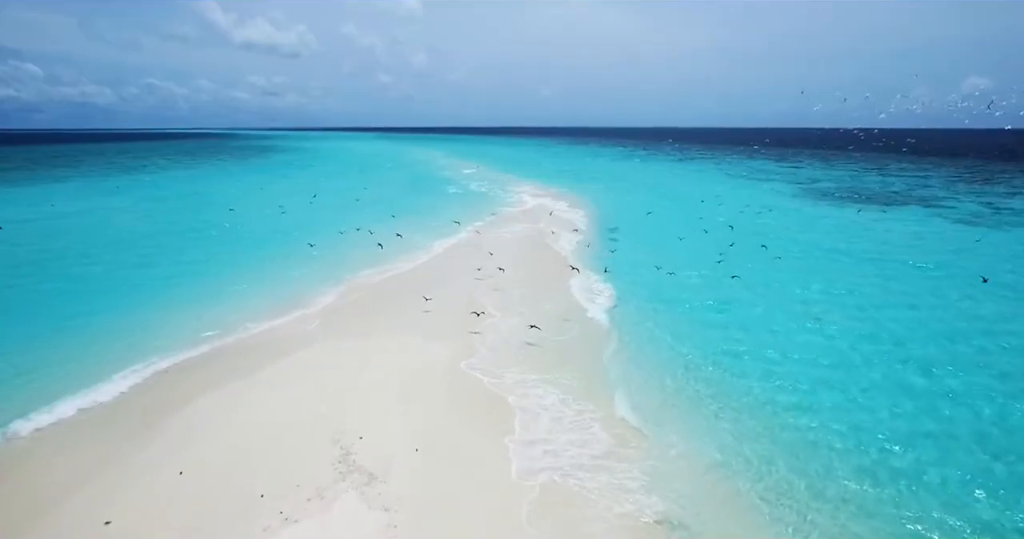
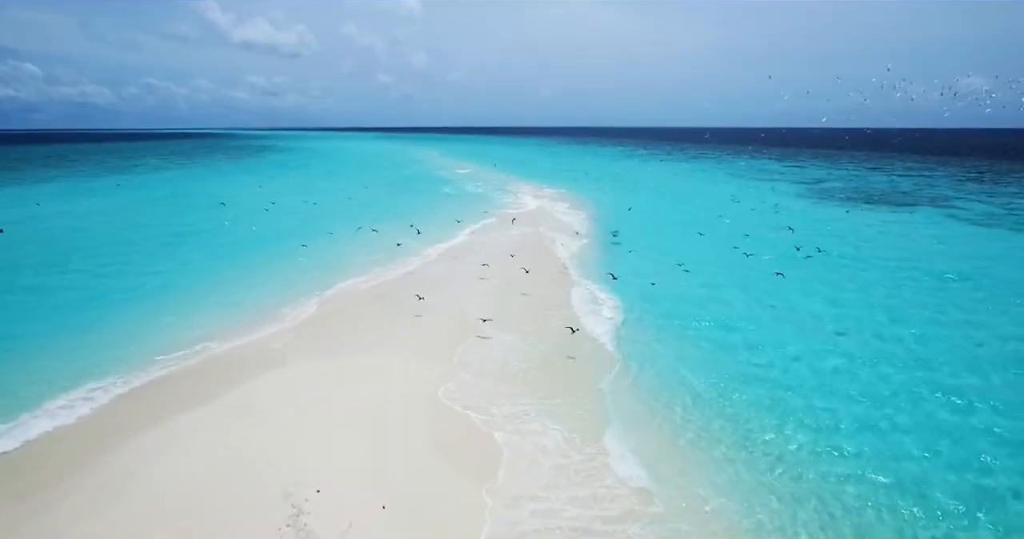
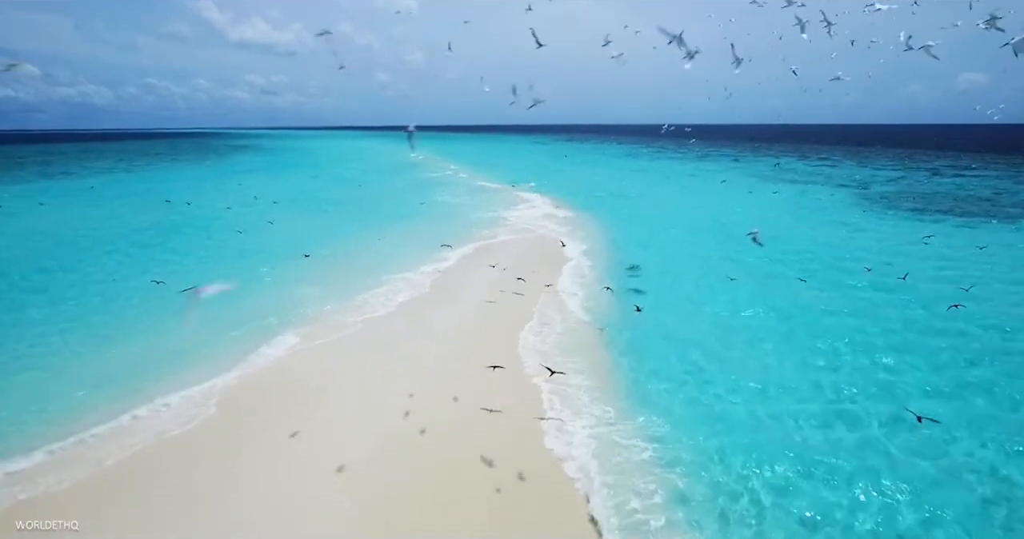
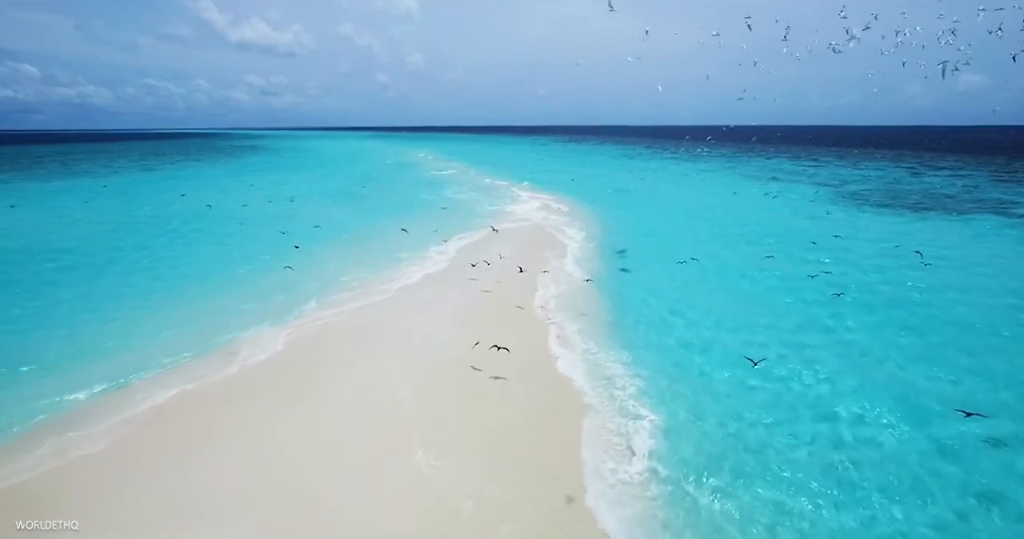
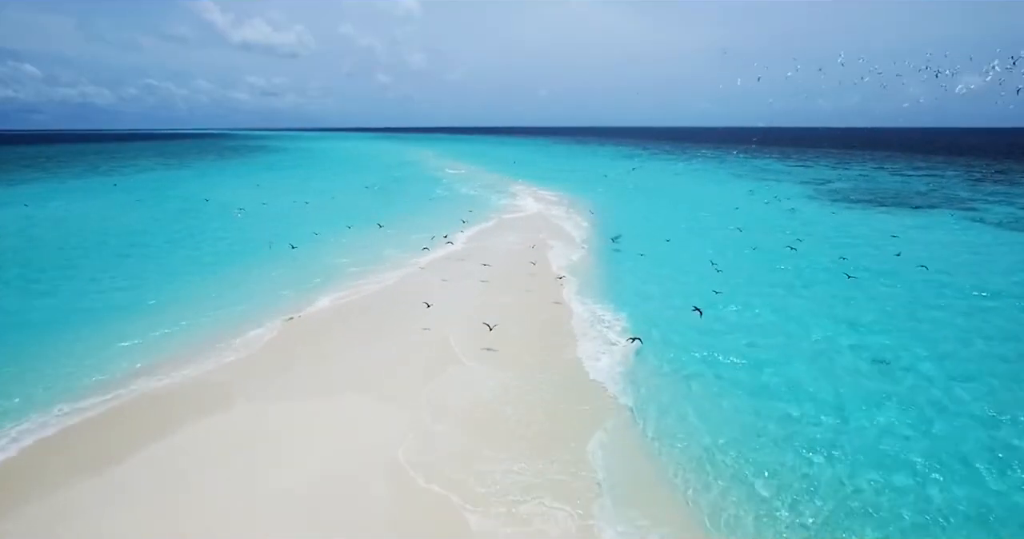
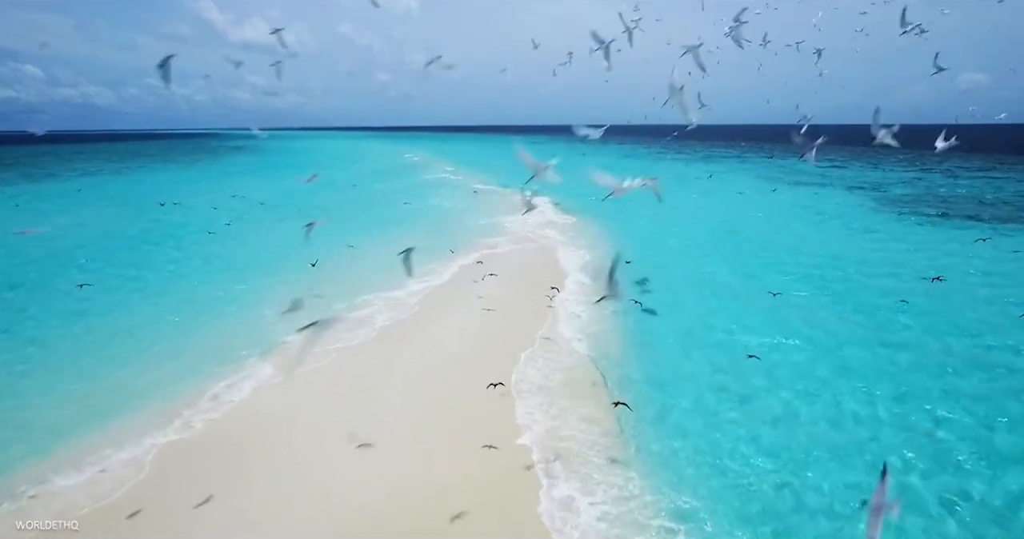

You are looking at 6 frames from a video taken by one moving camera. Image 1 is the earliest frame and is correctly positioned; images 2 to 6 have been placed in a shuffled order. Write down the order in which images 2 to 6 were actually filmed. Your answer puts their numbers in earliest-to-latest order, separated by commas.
2, 5, 4, 3, 6
